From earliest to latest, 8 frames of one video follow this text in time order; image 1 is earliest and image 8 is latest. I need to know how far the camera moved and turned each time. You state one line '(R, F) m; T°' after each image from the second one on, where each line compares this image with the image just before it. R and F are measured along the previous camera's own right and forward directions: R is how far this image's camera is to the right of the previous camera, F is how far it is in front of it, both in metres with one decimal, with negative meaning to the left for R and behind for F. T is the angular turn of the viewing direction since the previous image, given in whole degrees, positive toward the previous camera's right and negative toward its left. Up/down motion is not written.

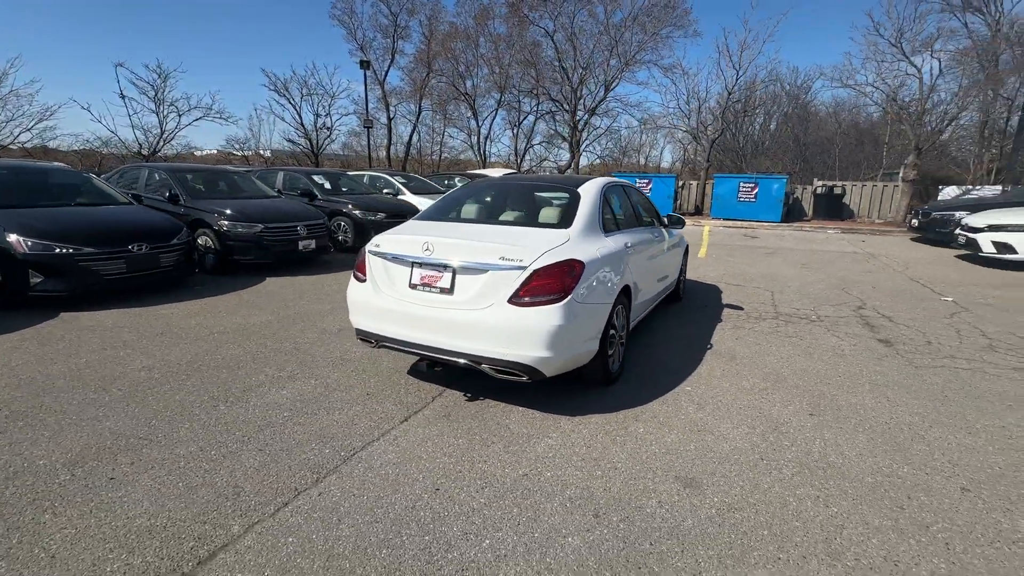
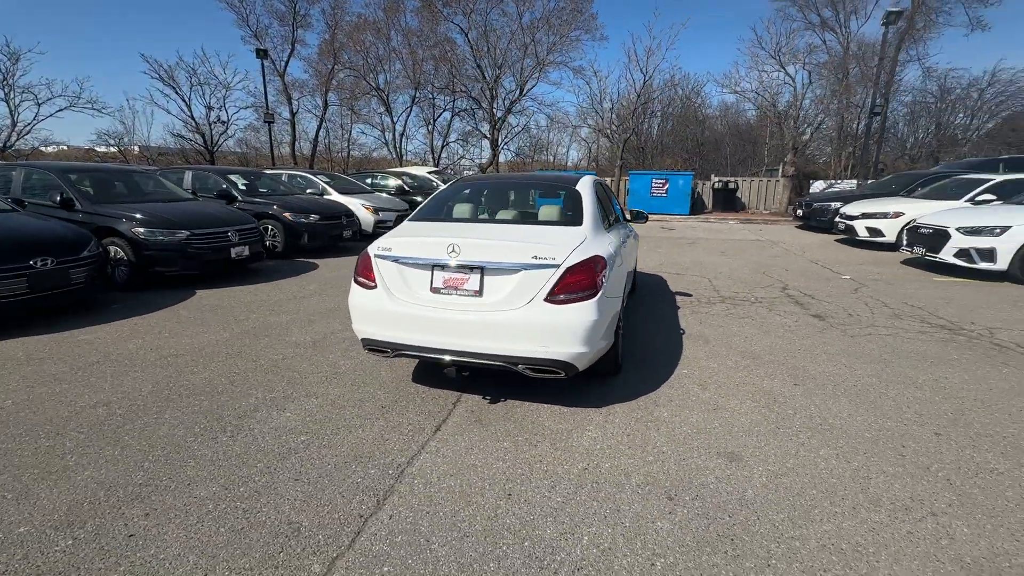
(-0.8, +0.1) m; +11°
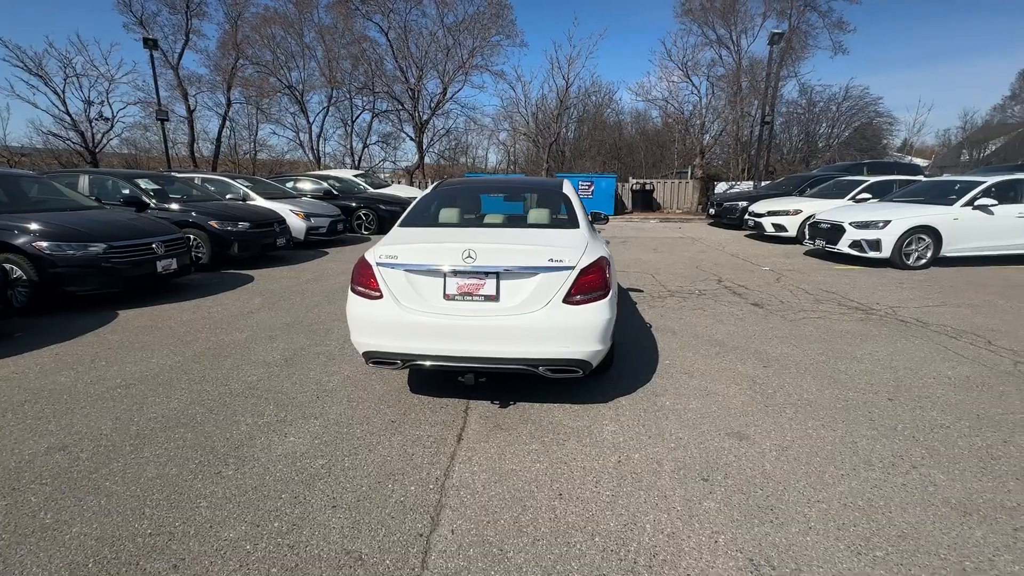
(-0.7, 0.0) m; +10°
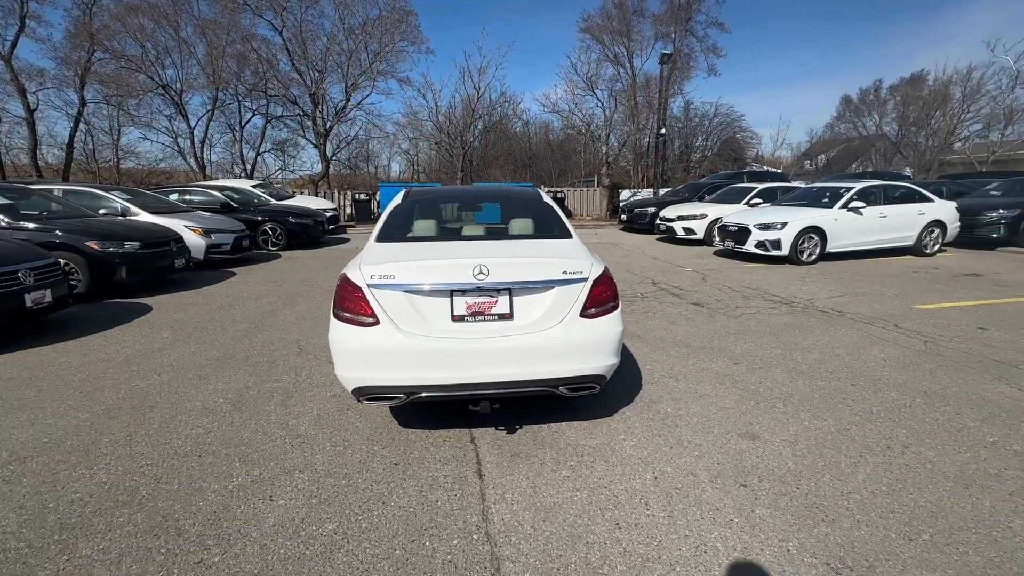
(-0.7, +0.3) m; +12°
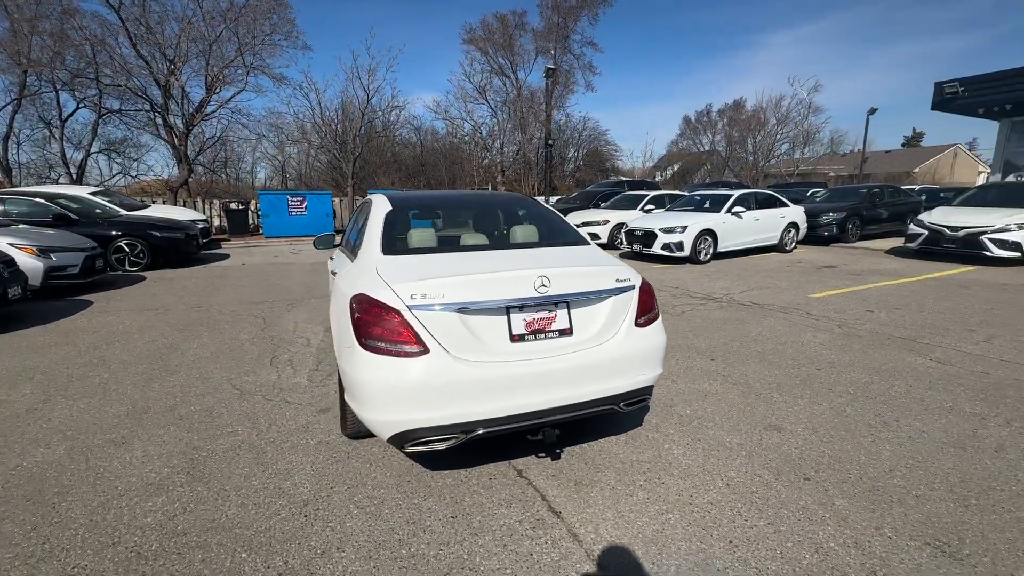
(-1.0, +0.4) m; +15°
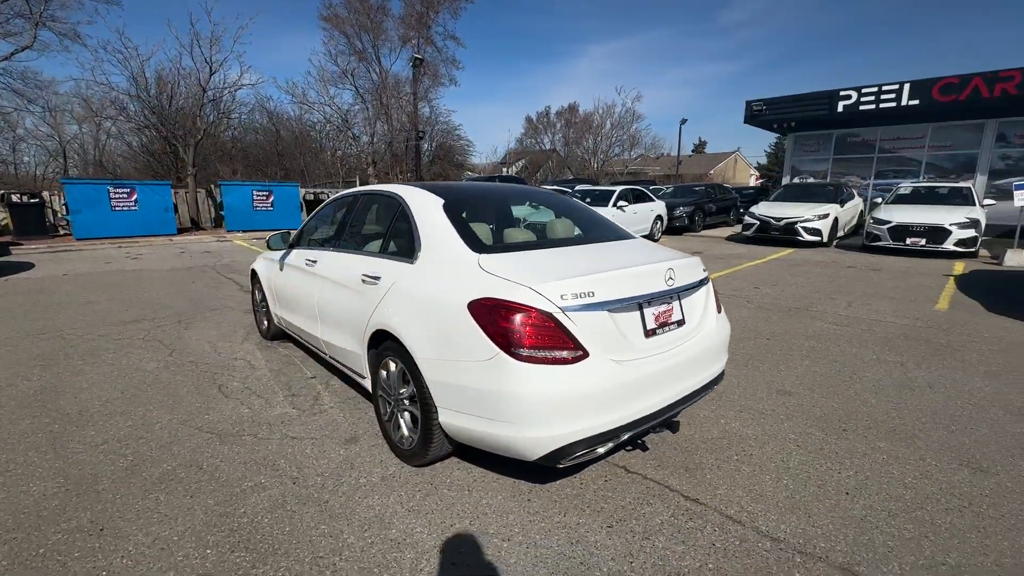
(-1.4, +0.4) m; +19°
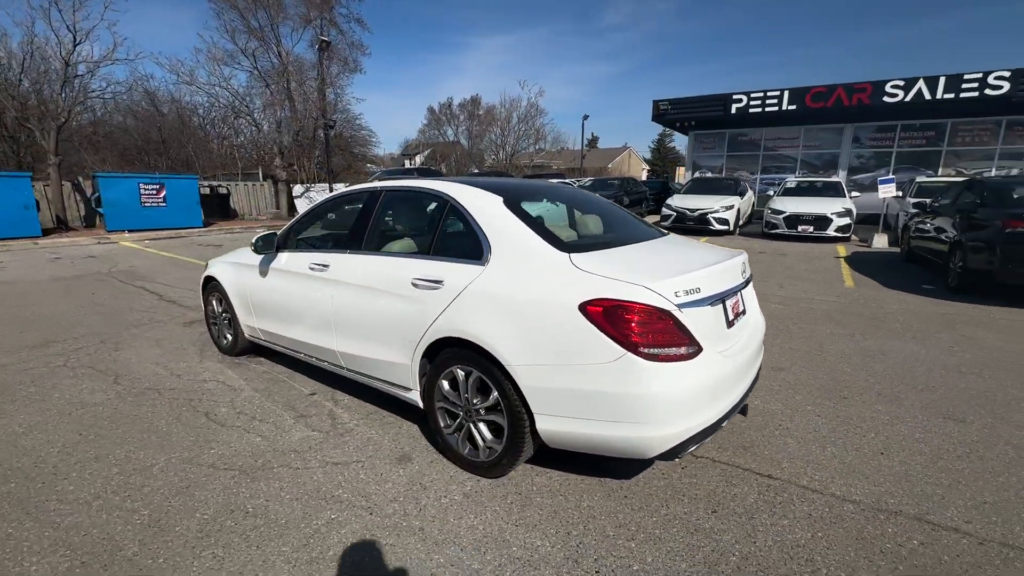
(-1.0, +0.2) m; +12°
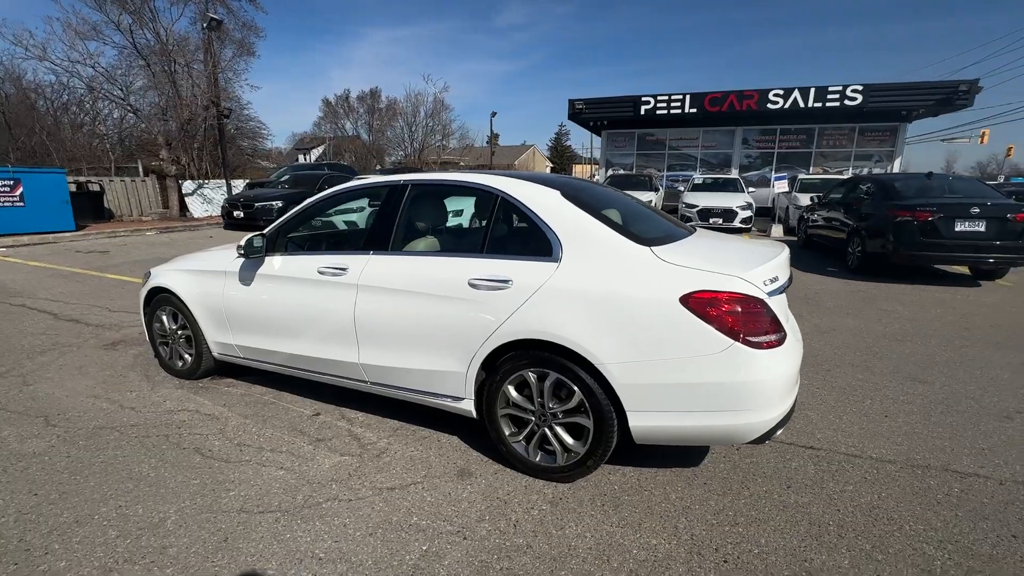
(-0.9, +0.2) m; +12°
